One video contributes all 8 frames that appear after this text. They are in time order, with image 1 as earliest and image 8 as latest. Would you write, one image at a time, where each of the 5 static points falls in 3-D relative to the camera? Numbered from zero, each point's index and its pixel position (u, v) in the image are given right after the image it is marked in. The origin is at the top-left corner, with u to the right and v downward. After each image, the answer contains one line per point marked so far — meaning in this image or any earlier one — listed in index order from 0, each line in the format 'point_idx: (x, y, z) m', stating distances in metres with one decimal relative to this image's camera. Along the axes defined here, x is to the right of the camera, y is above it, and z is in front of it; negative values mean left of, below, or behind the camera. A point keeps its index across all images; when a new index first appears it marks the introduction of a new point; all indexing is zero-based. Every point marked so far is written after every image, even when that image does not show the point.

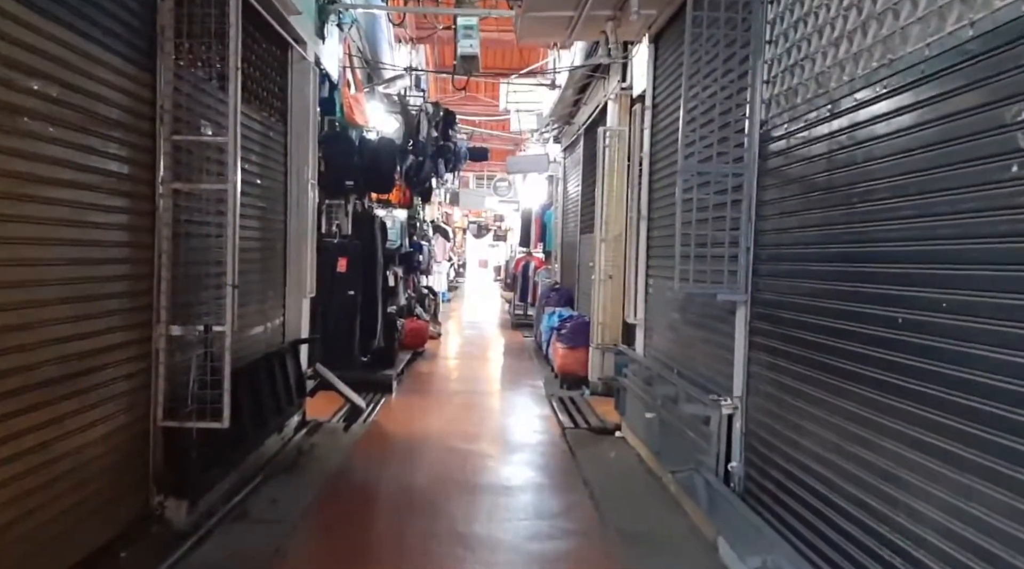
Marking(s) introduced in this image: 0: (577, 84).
0: (+0.6, +1.9, +7.7) m
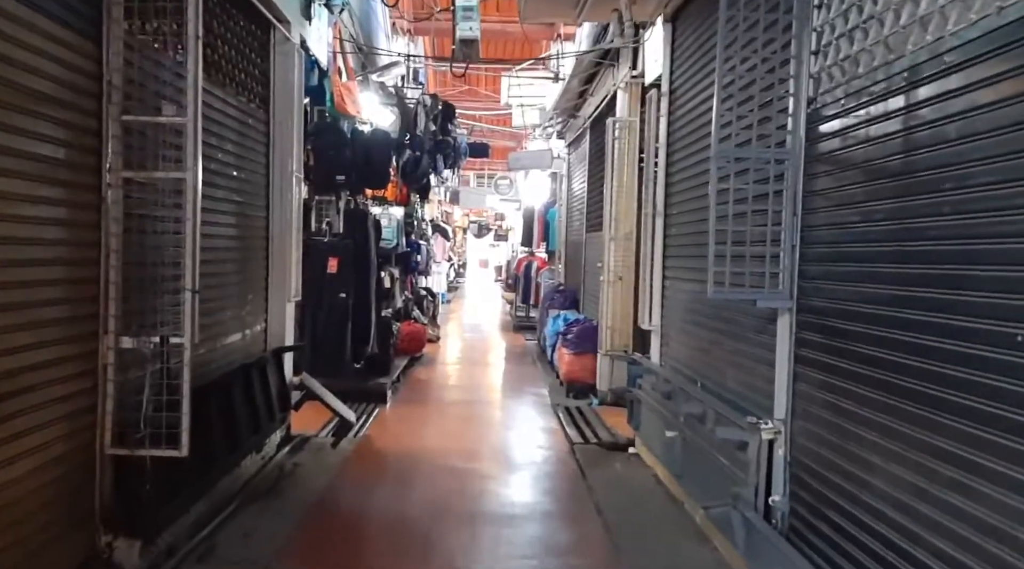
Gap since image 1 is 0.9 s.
0: (+0.6, +1.8, +7.2) m
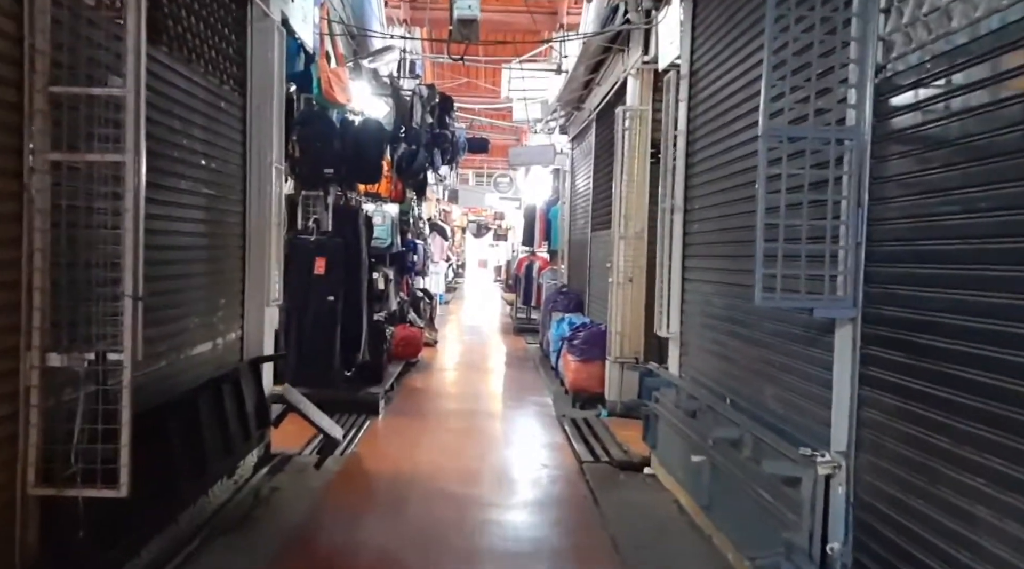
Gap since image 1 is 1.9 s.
0: (+0.6, +1.8, +6.8) m
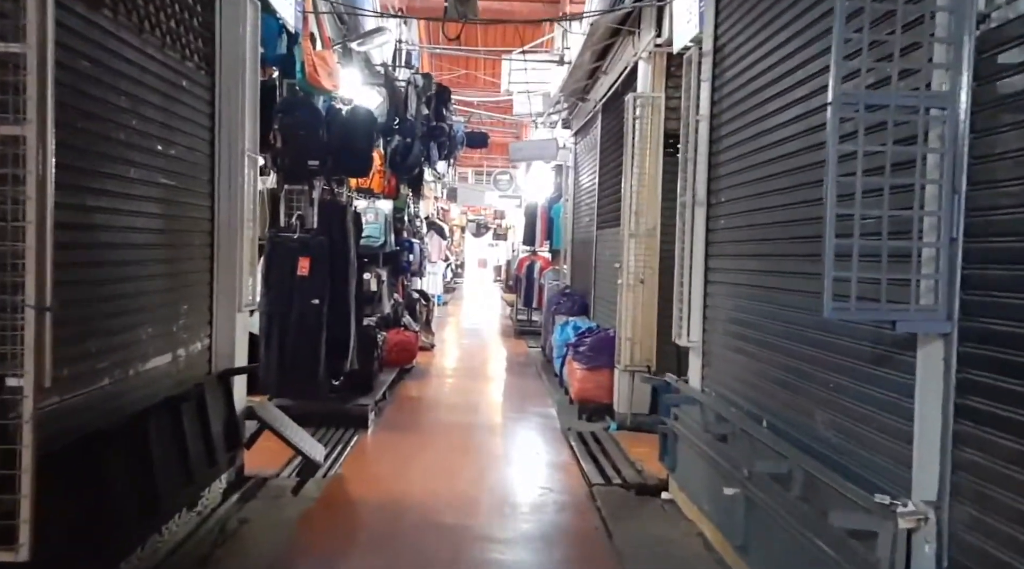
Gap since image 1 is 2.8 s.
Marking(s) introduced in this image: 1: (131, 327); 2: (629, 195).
0: (+0.6, +1.8, +6.3) m
1: (-1.4, -0.1, +3.0) m
2: (+0.8, +0.6, +5.5) m
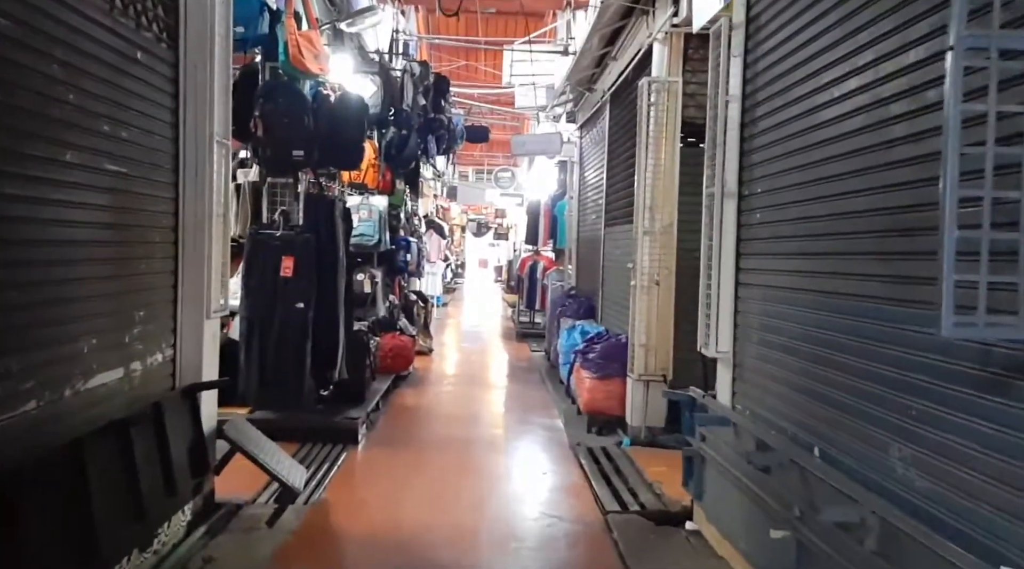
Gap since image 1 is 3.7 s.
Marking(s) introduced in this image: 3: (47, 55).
0: (+0.7, +1.8, +5.8) m
1: (-1.3, -0.2, +2.5) m
2: (+0.8, +0.6, +5.1) m
3: (-1.3, +0.7, +2.4) m
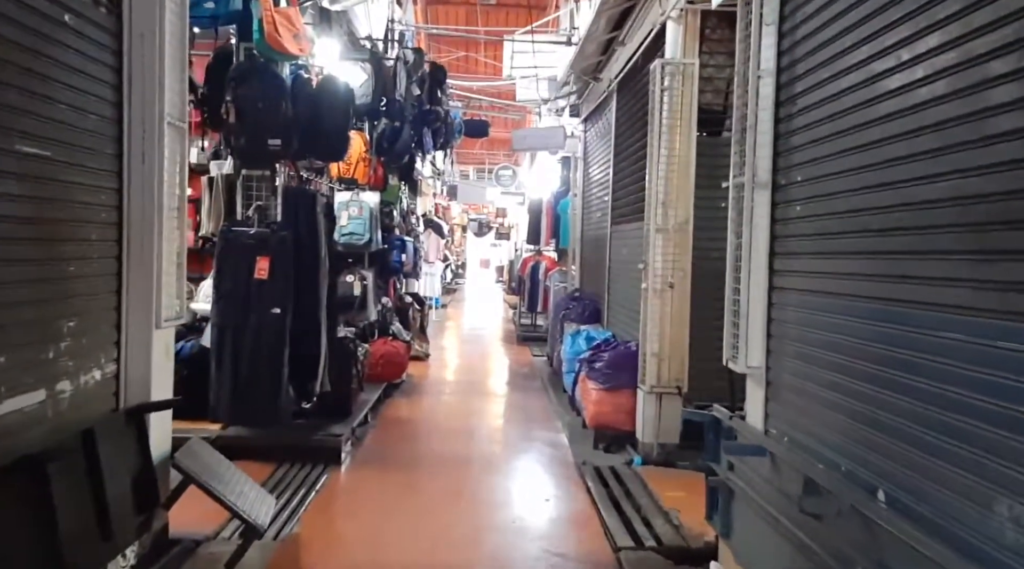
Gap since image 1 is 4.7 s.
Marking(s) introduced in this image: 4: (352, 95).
0: (+0.7, +1.8, +5.4) m
1: (-1.3, -0.2, +2.1) m
2: (+0.8, +0.6, +4.6) m
3: (-1.3, +0.6, +1.9) m
4: (-0.9, +1.0, +4.6) m
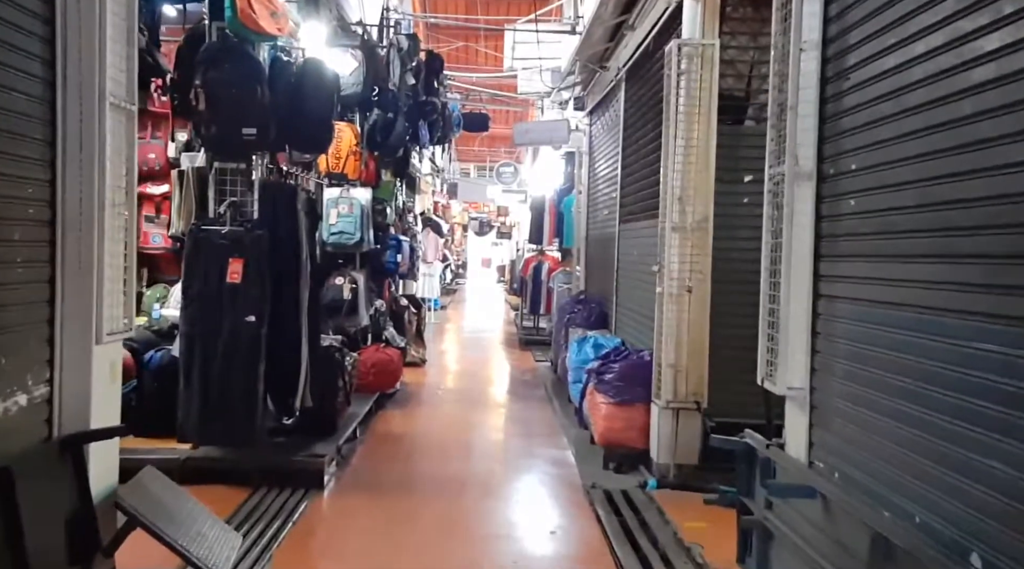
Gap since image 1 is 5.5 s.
0: (+0.7, +1.8, +4.9) m
1: (-1.3, -0.2, +1.6) m
2: (+0.8, +0.5, +4.2) m
3: (-1.3, +0.6, +1.5) m
4: (-0.9, +1.0, +4.2) m
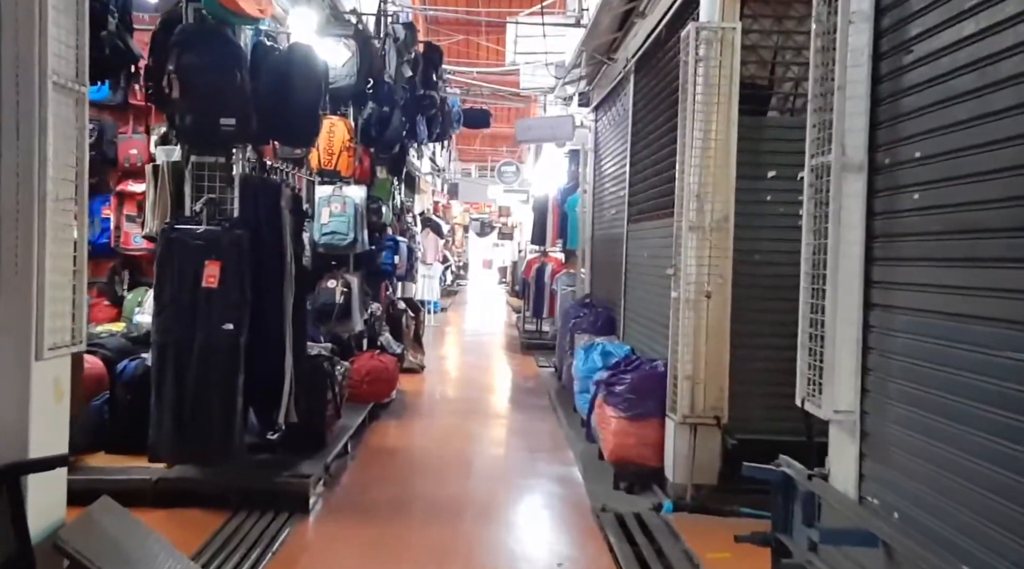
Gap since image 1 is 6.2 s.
0: (+0.7, +1.7, +4.6) m
1: (-1.3, -0.2, +1.3) m
2: (+0.8, +0.5, +3.8) m
3: (-1.3, +0.6, +1.2) m
4: (-0.9, +1.0, +3.8) m
